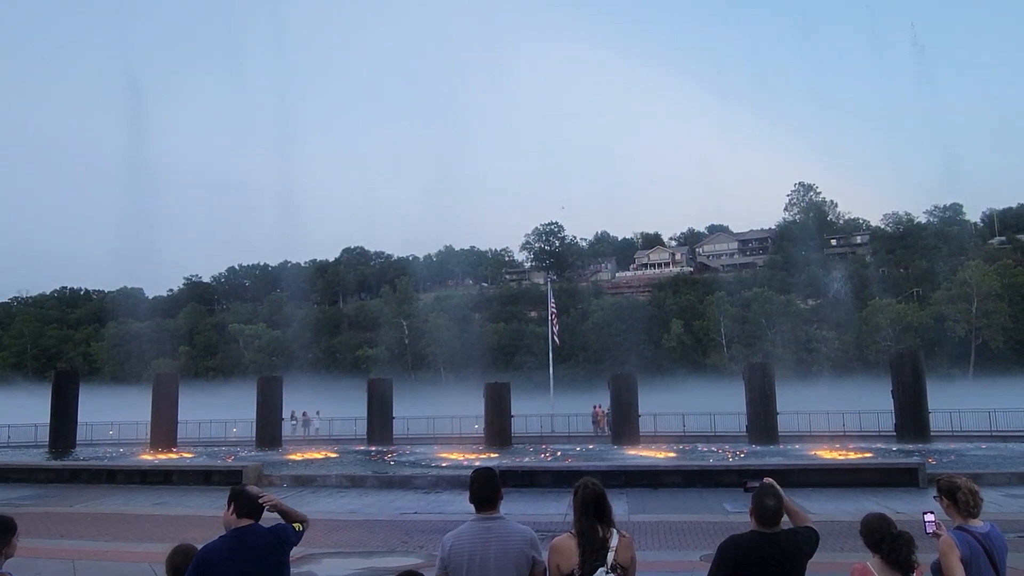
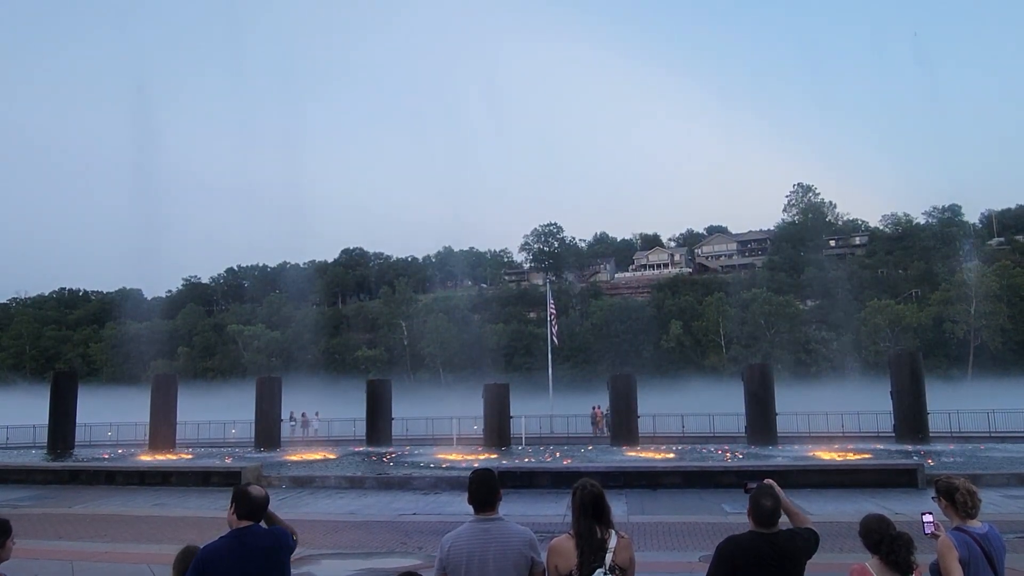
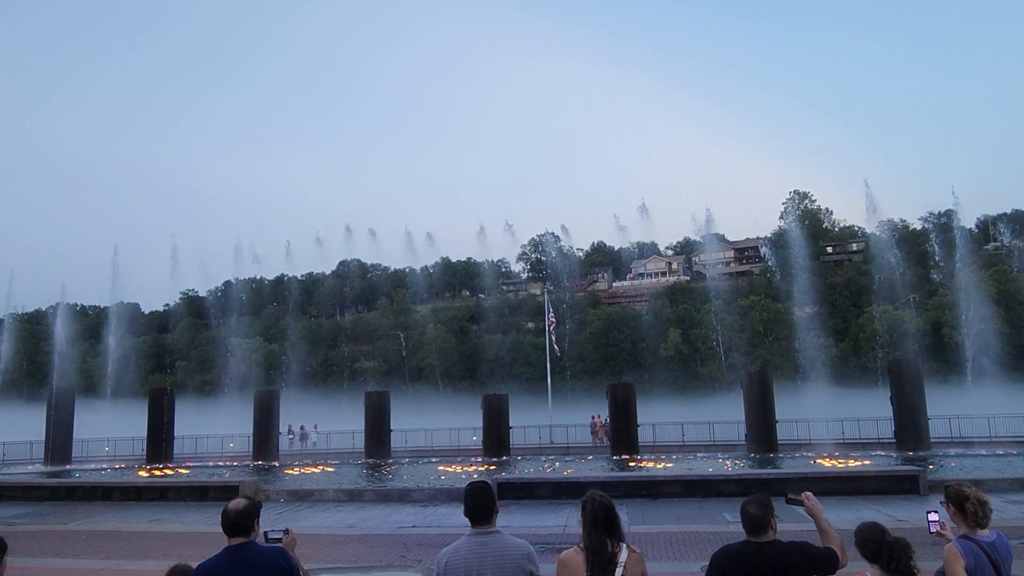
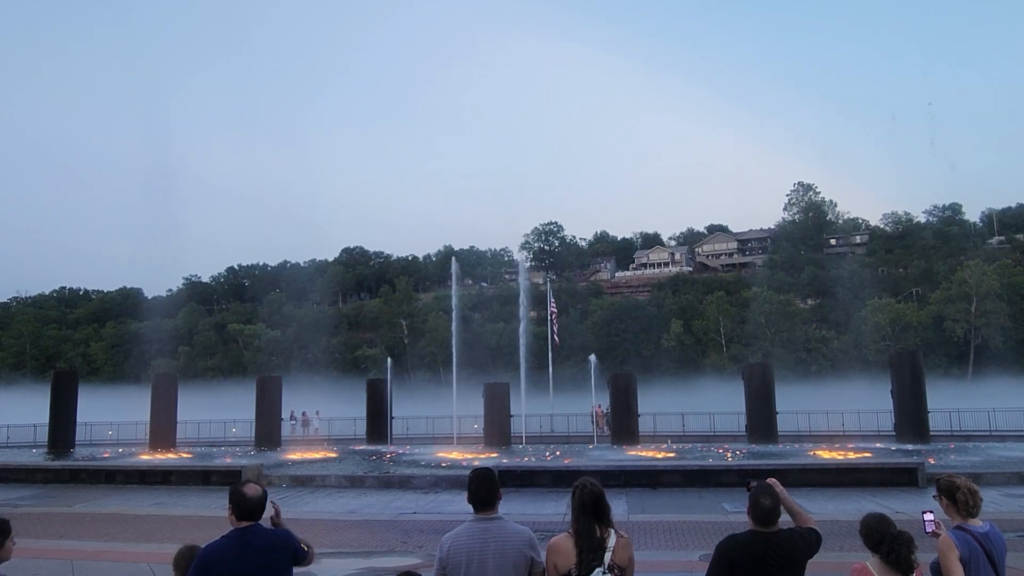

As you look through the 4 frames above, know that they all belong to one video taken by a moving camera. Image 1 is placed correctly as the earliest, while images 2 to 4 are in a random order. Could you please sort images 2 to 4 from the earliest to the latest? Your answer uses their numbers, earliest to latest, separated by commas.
2, 4, 3
